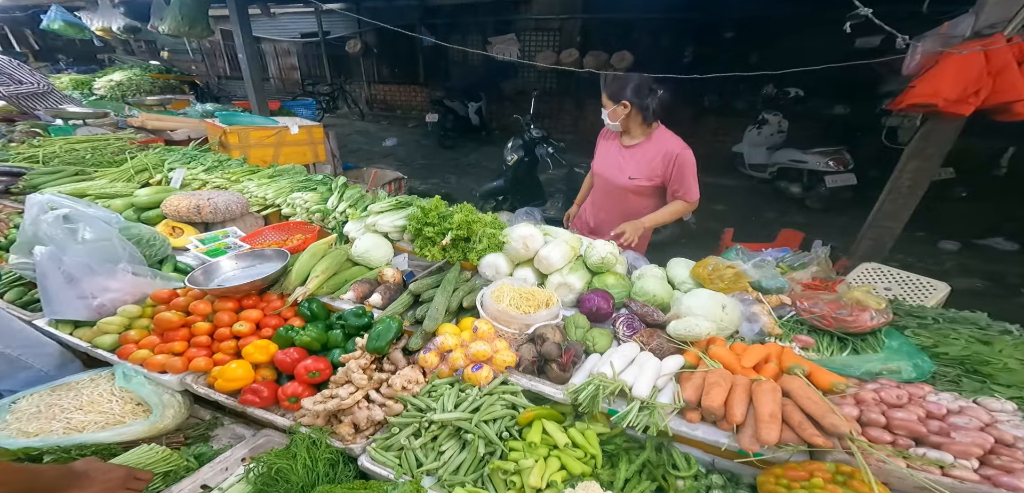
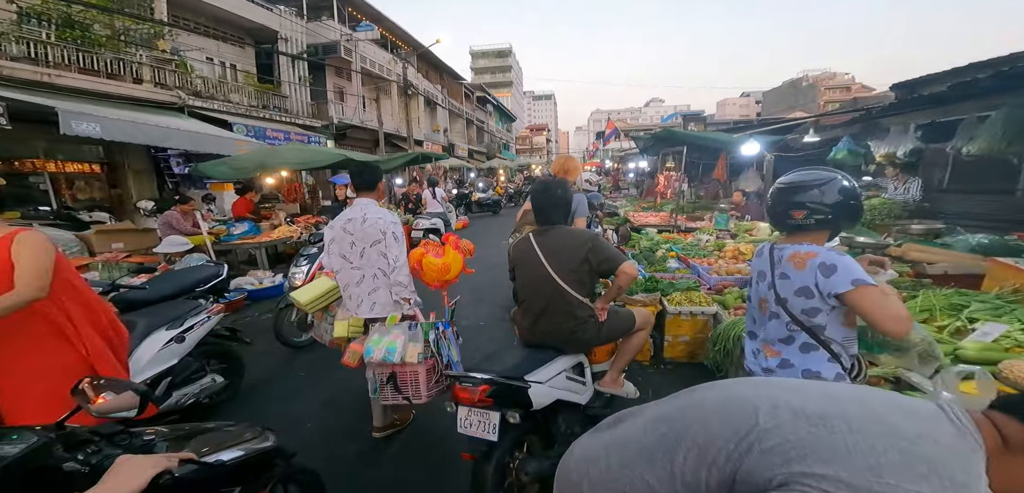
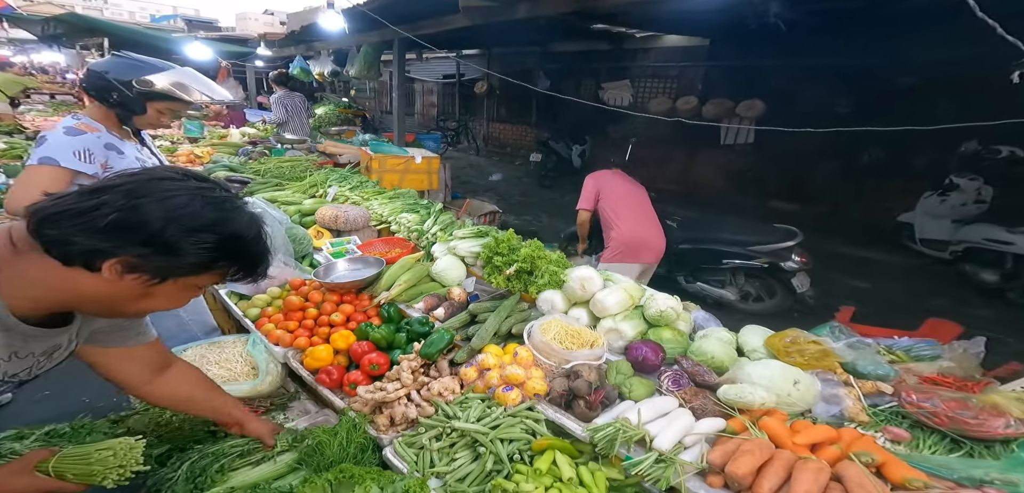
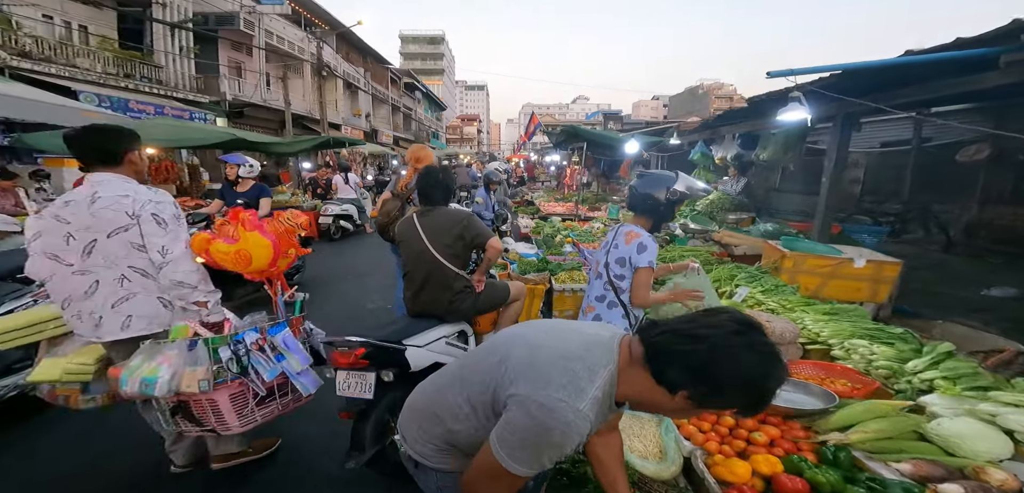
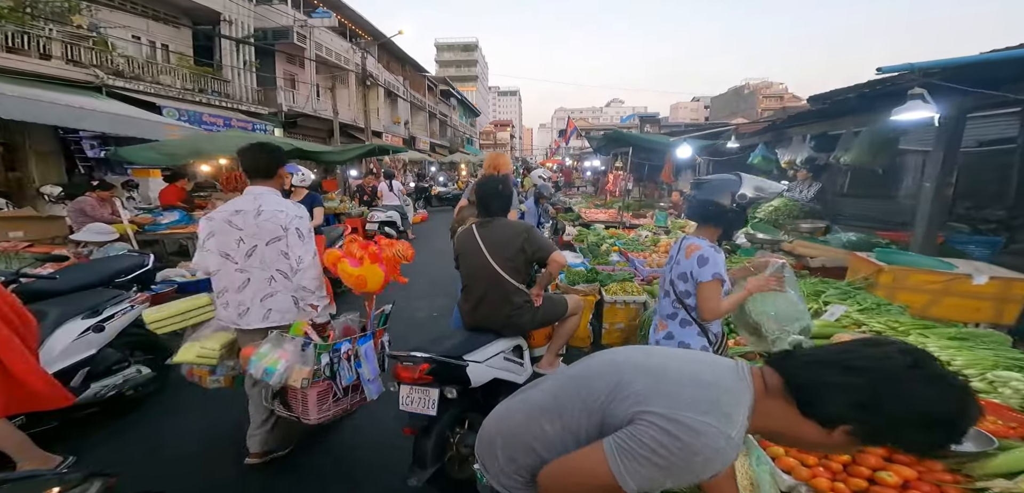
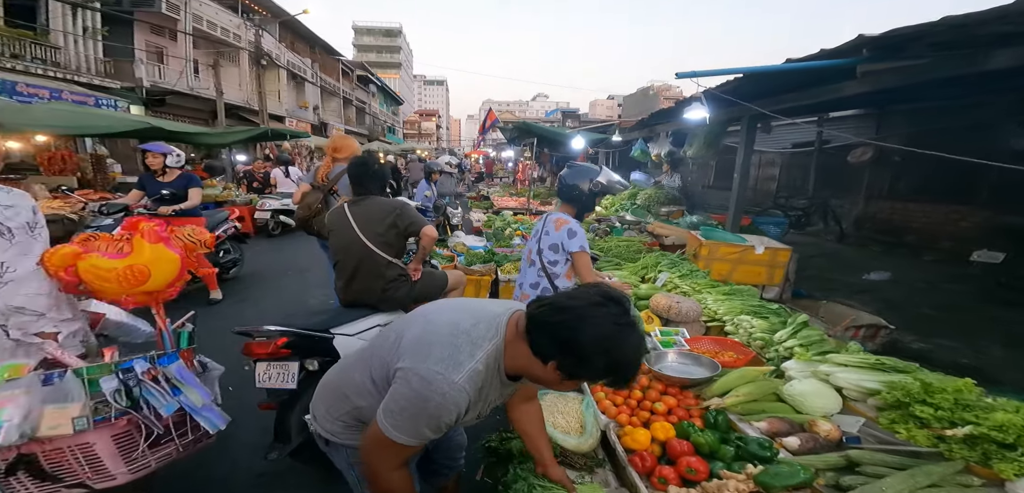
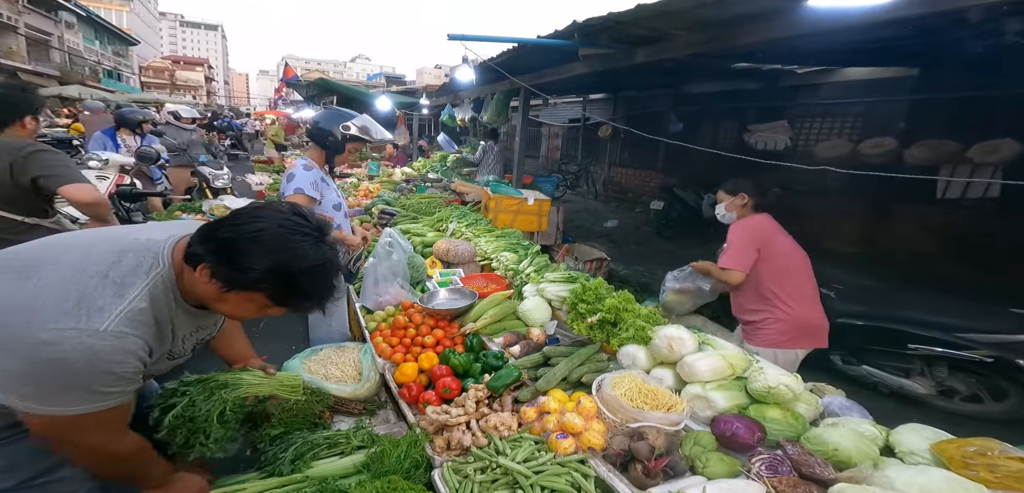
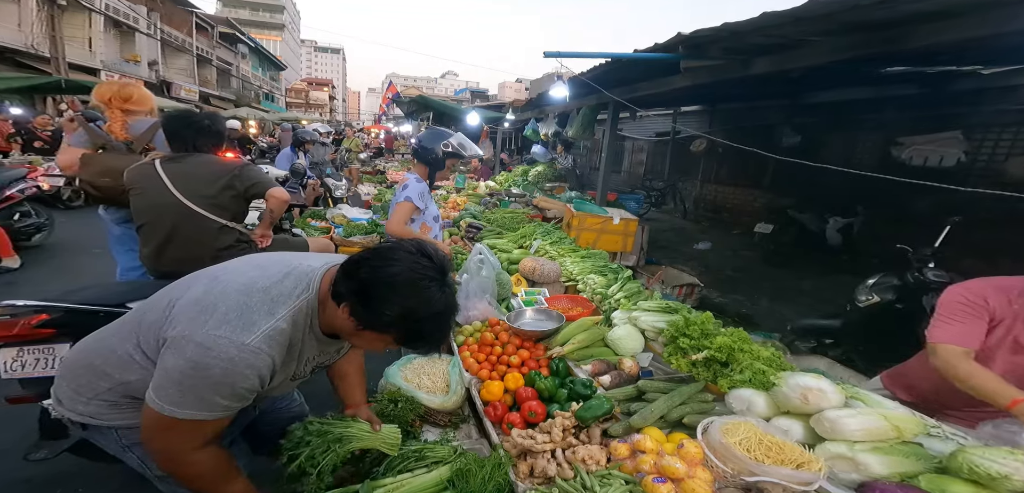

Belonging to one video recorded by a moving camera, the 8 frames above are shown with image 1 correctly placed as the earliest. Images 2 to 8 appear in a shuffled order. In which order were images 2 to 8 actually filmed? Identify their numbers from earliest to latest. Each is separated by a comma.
3, 7, 8, 6, 4, 5, 2
